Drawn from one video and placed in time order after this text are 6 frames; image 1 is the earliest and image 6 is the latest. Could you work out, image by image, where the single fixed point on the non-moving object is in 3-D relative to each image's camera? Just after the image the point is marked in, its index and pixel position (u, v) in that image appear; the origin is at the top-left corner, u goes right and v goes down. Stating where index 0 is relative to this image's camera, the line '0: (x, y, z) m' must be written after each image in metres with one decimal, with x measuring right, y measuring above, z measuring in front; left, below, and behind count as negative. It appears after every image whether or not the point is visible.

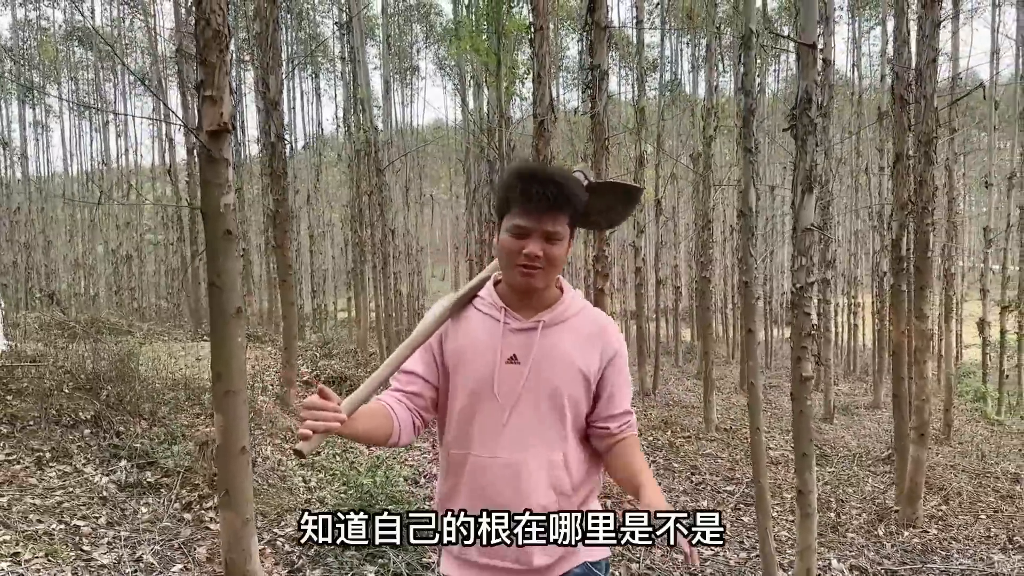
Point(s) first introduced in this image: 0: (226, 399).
0: (-1.3, -0.5, +3.0) m
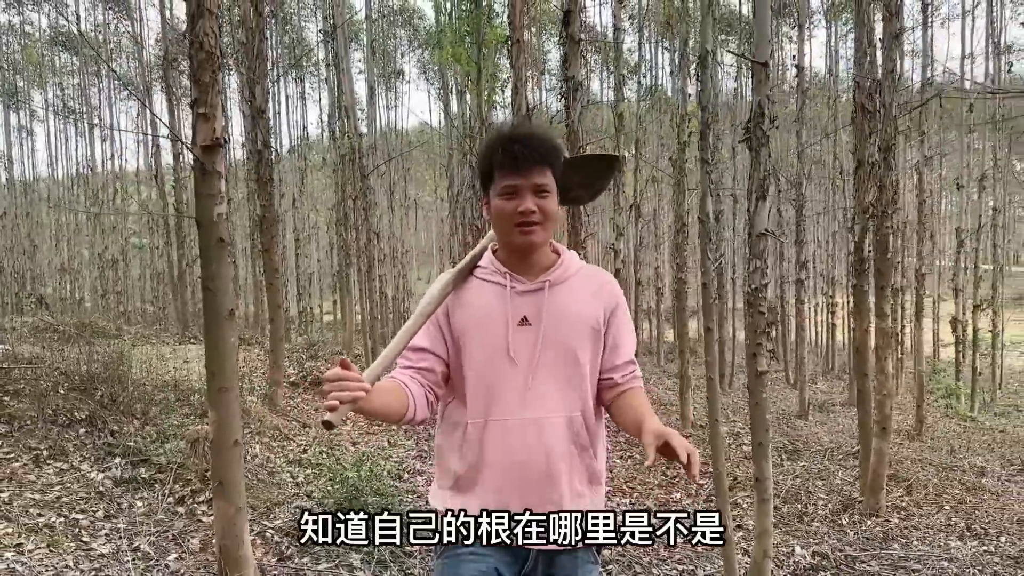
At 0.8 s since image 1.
0: (-1.5, -0.5, +3.2) m
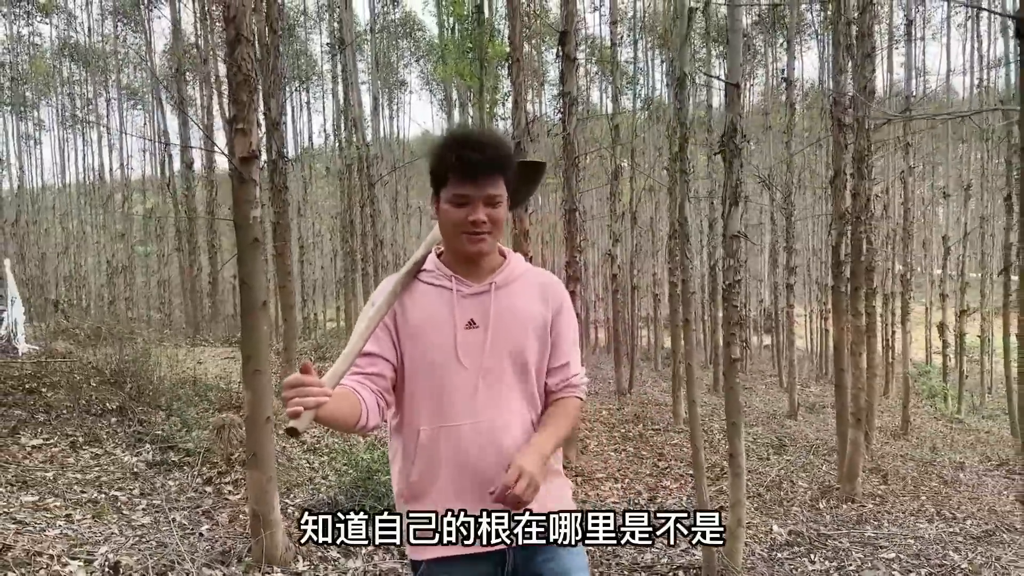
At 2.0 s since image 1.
0: (-1.5, -0.5, +3.6) m
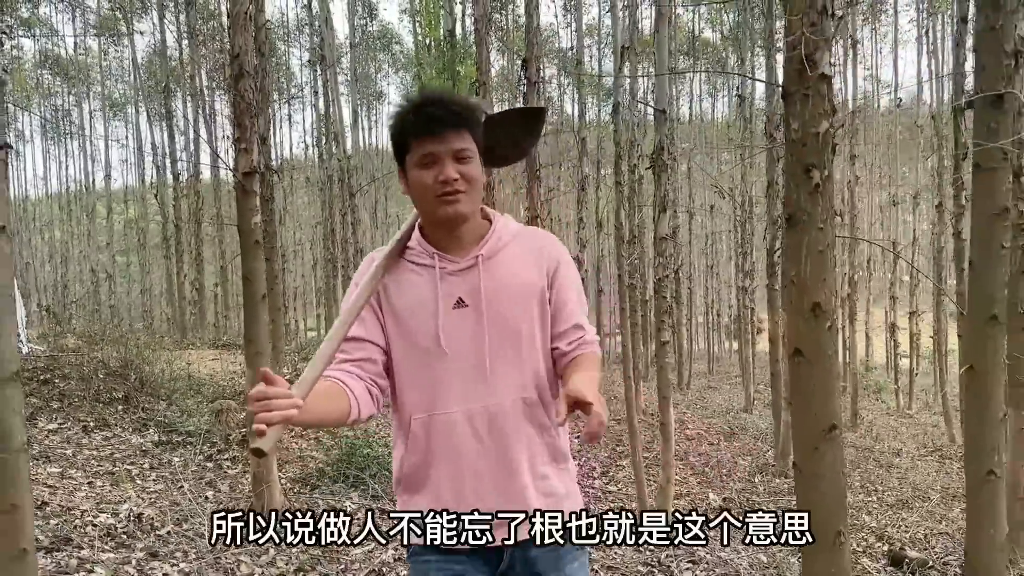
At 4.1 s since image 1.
0: (-1.7, -0.5, +4.3) m
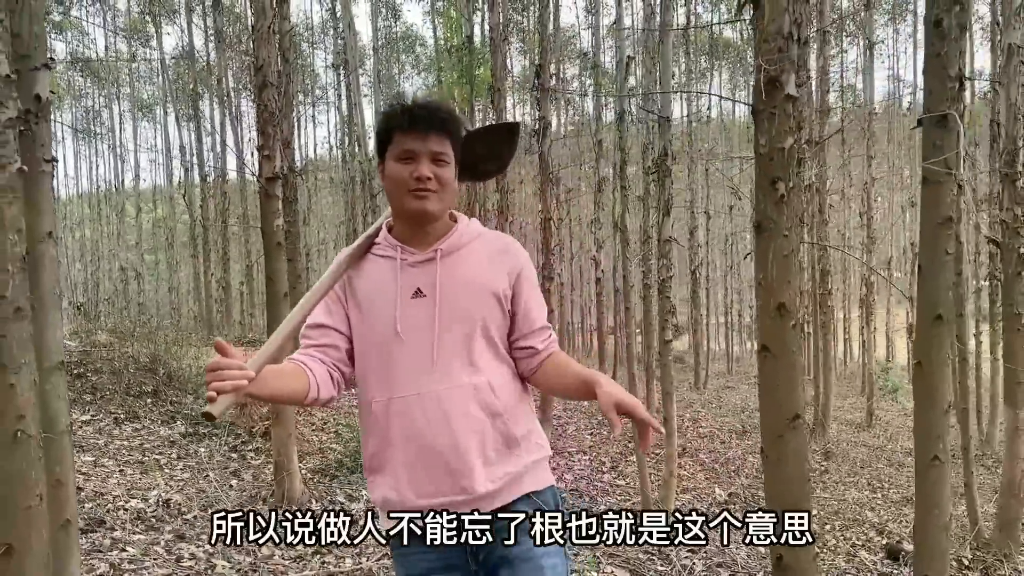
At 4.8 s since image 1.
0: (-1.7, -0.5, +4.5) m
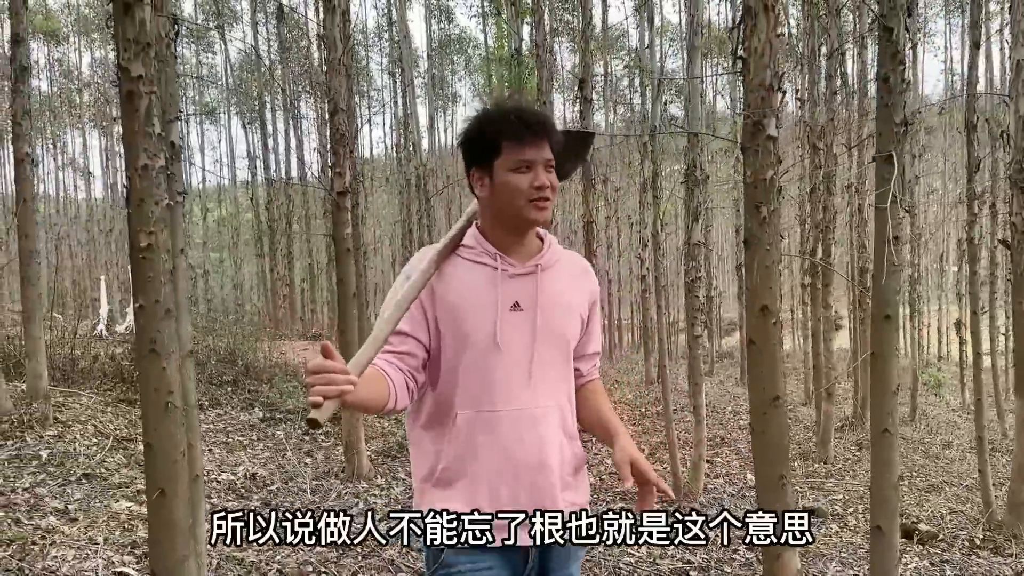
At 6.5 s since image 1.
0: (-1.4, -0.5, +5.2) m
